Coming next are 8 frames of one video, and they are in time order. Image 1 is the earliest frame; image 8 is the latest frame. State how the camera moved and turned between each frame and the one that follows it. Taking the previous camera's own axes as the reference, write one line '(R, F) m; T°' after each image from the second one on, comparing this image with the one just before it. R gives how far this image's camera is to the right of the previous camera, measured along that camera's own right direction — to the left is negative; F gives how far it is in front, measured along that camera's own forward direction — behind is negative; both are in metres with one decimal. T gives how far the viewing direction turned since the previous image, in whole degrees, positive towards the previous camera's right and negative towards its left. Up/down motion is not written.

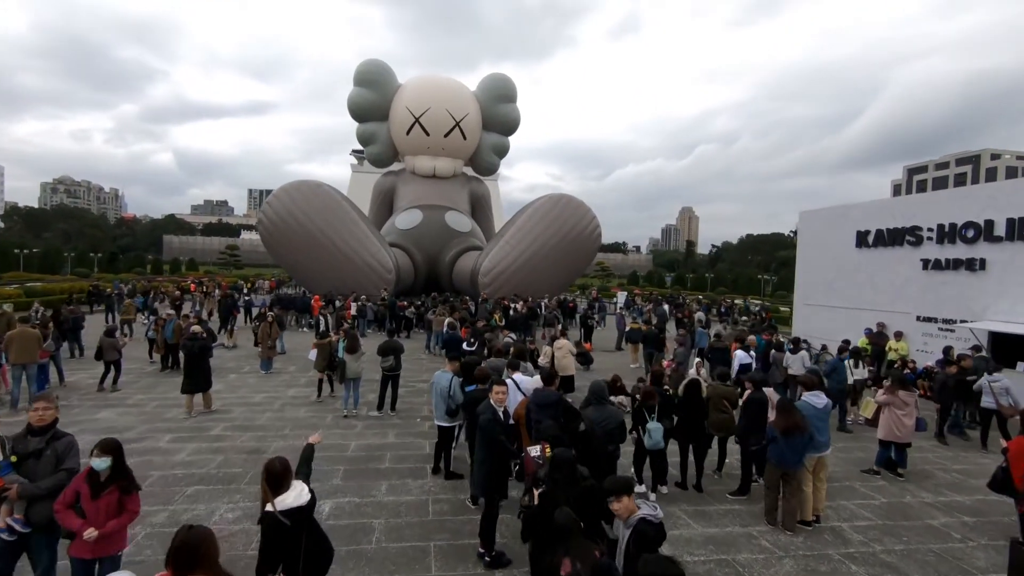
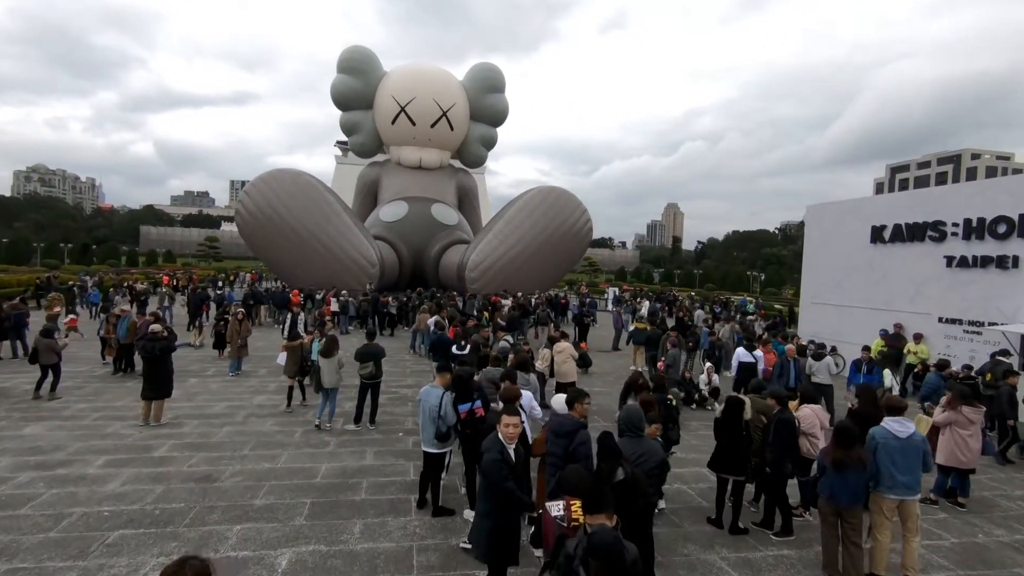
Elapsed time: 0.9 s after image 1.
(-0.1, +0.9) m; +2°
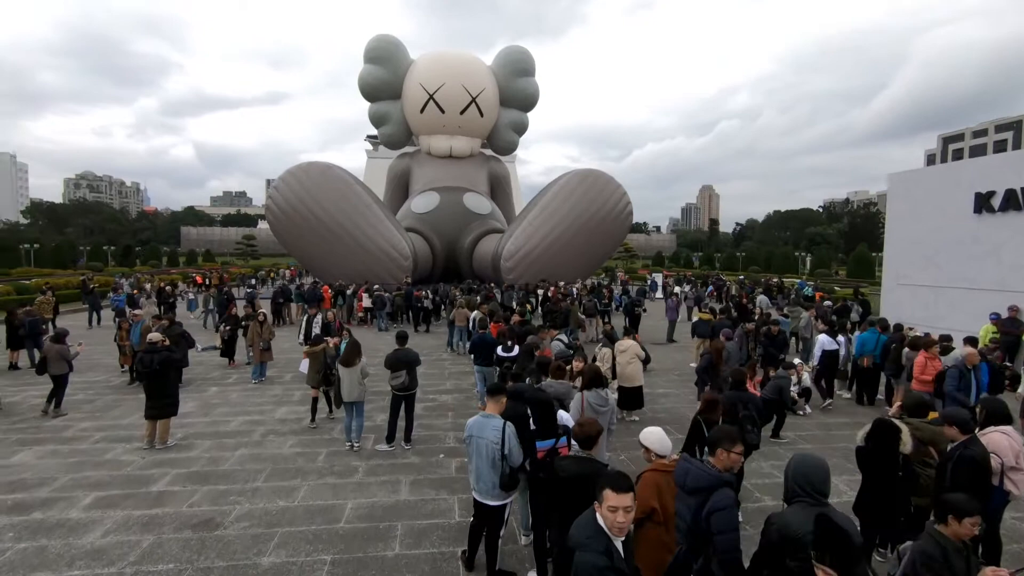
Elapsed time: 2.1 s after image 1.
(-0.2, +1.1) m; -3°
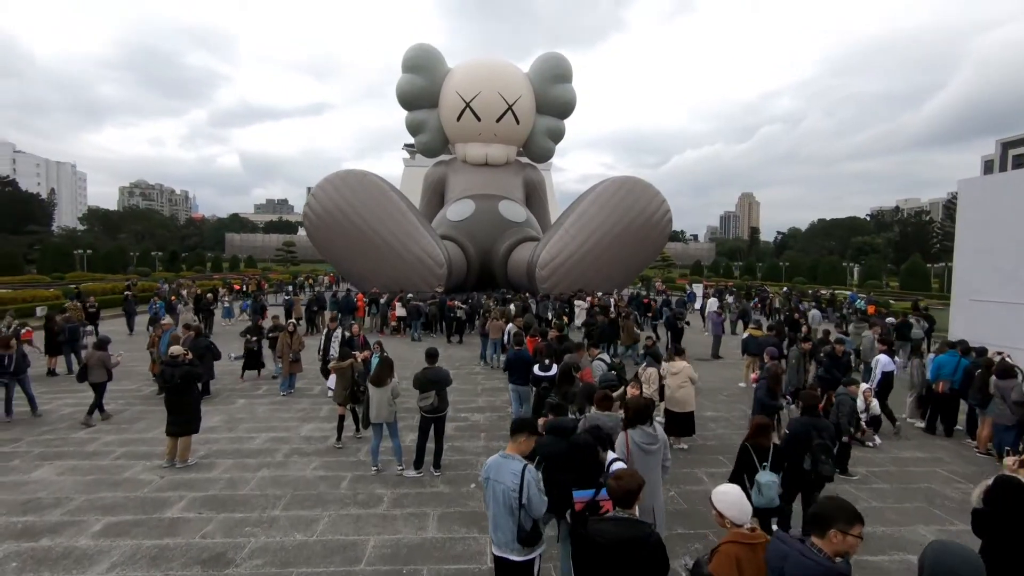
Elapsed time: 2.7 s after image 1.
(0.0, +0.4) m; -4°
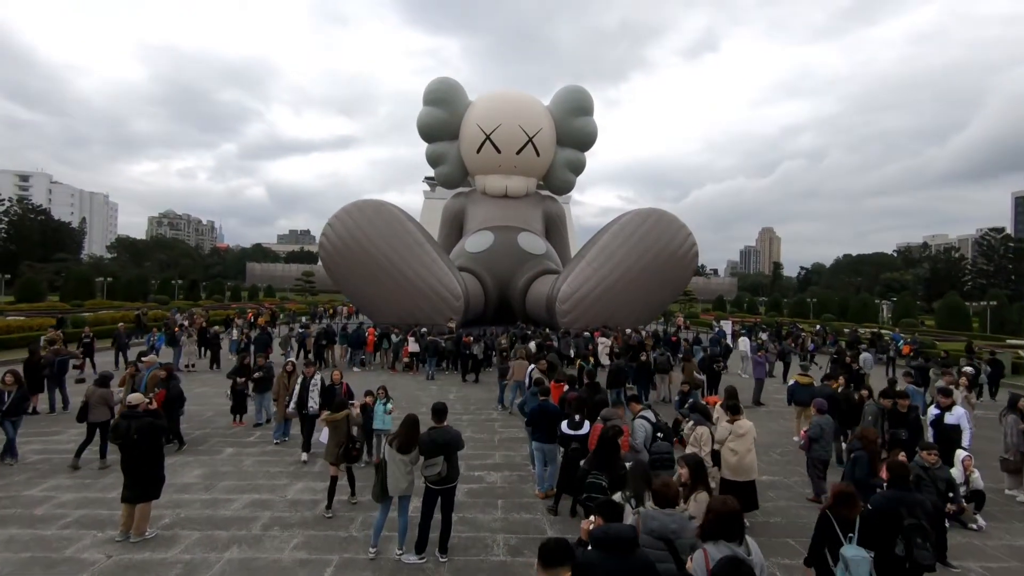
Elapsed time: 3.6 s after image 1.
(-0.1, +0.9) m; -2°
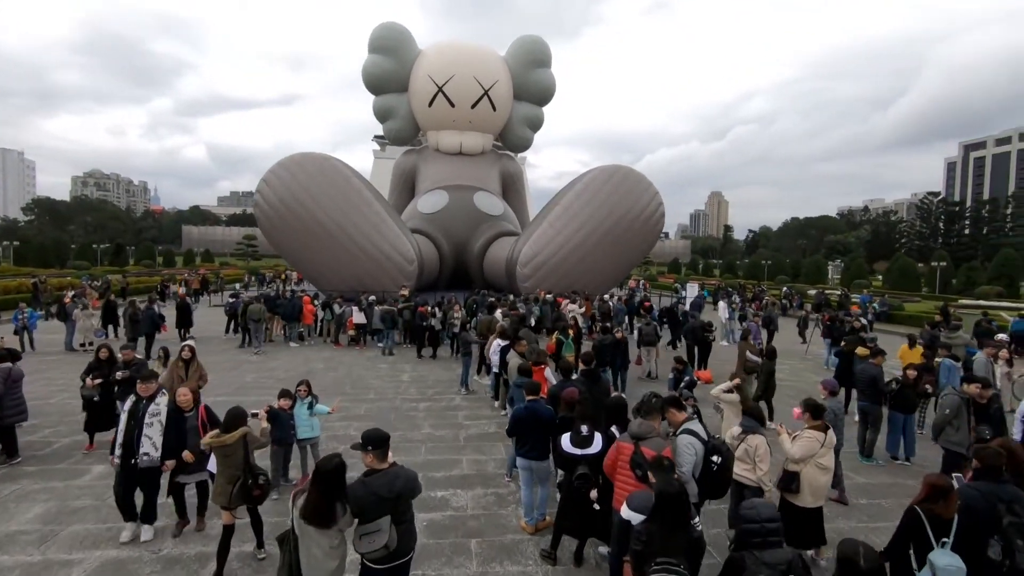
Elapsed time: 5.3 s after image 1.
(-0.2, +1.7) m; +5°
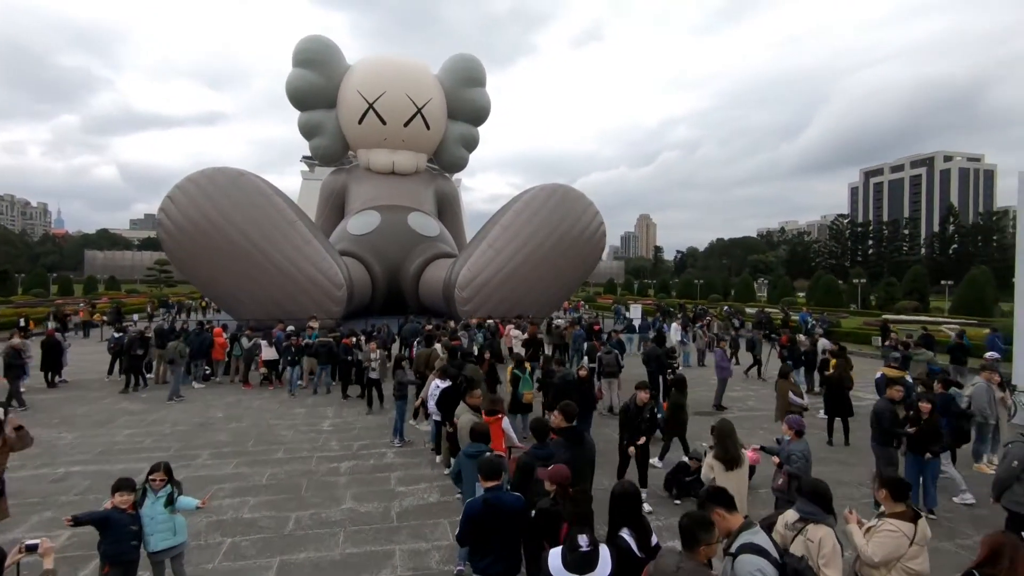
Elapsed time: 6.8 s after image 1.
(-0.1, +1.3) m; +7°
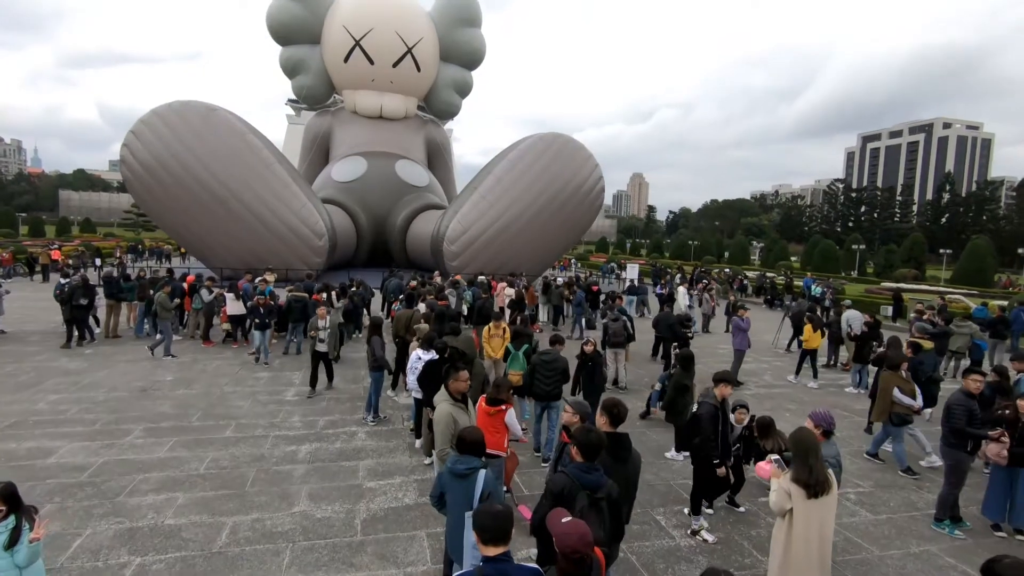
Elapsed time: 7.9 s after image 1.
(-0.1, +1.1) m; +1°
